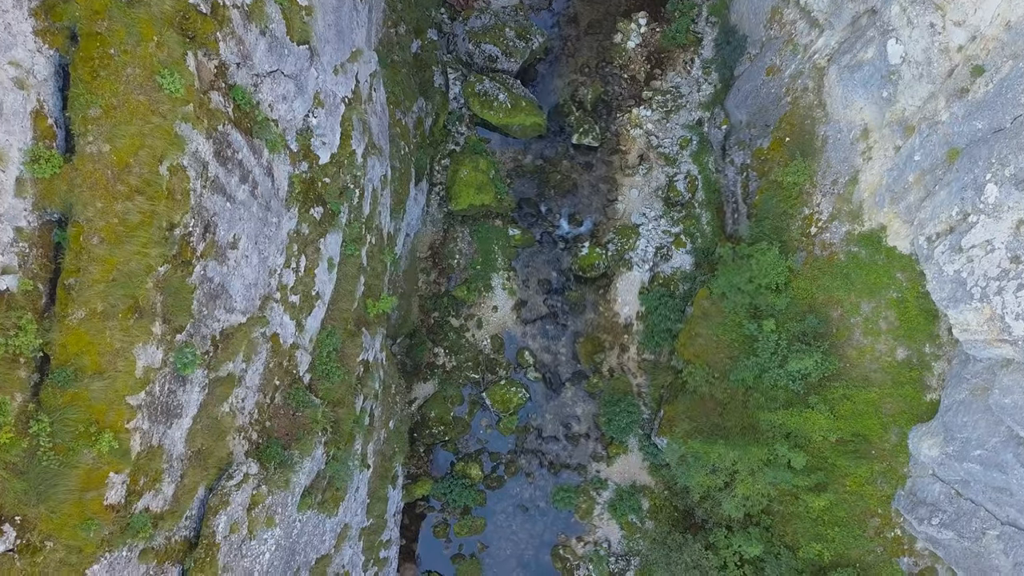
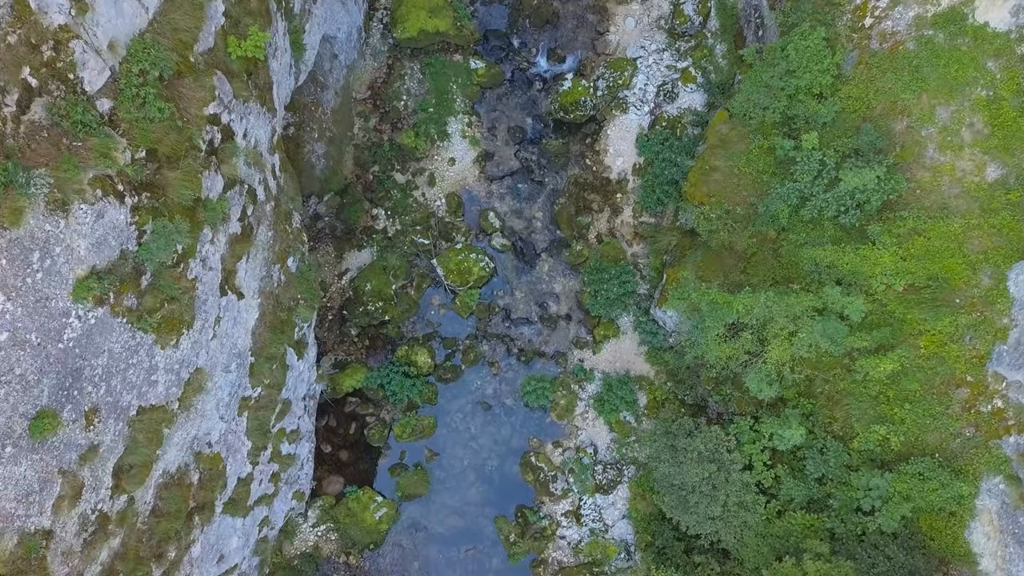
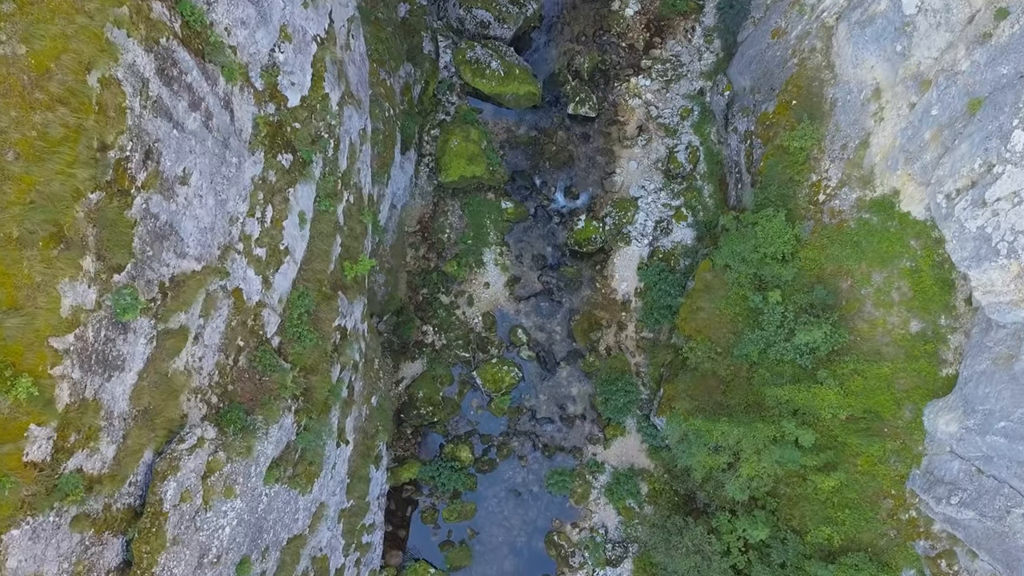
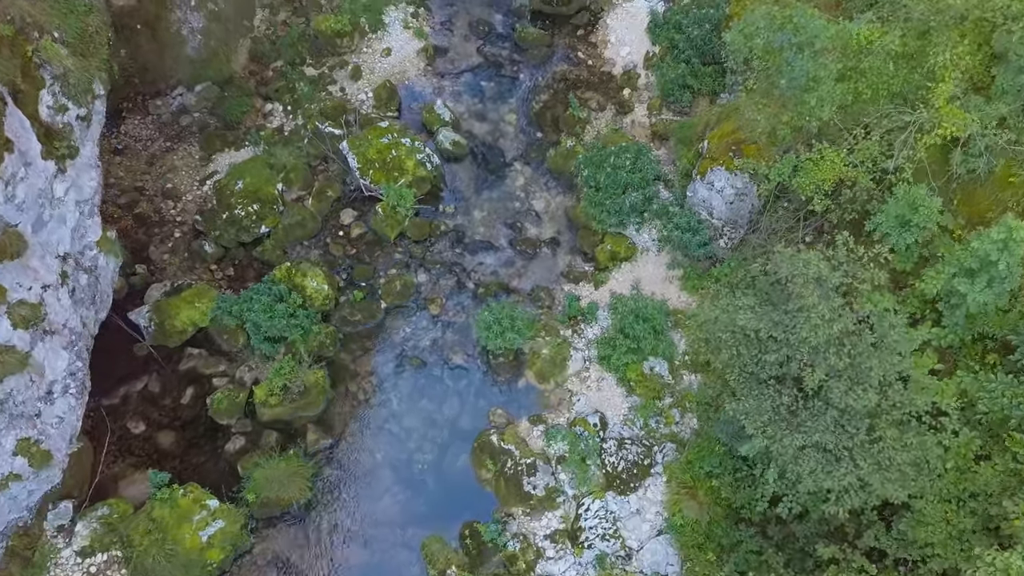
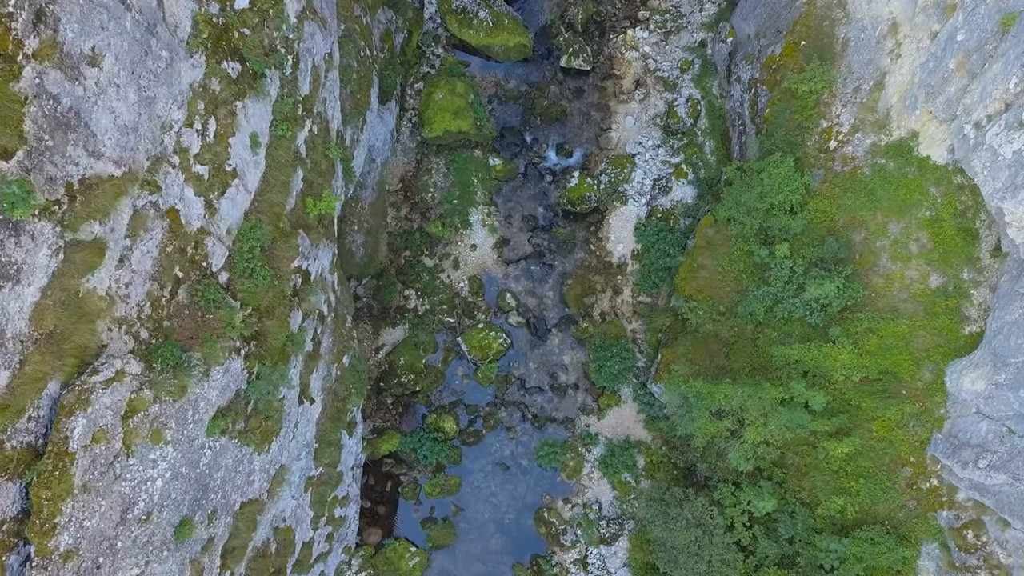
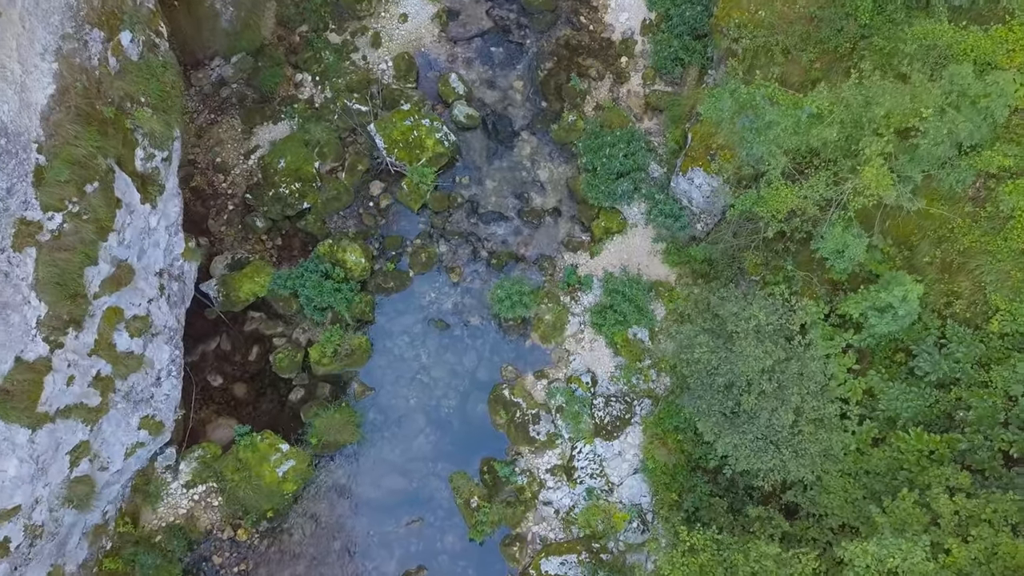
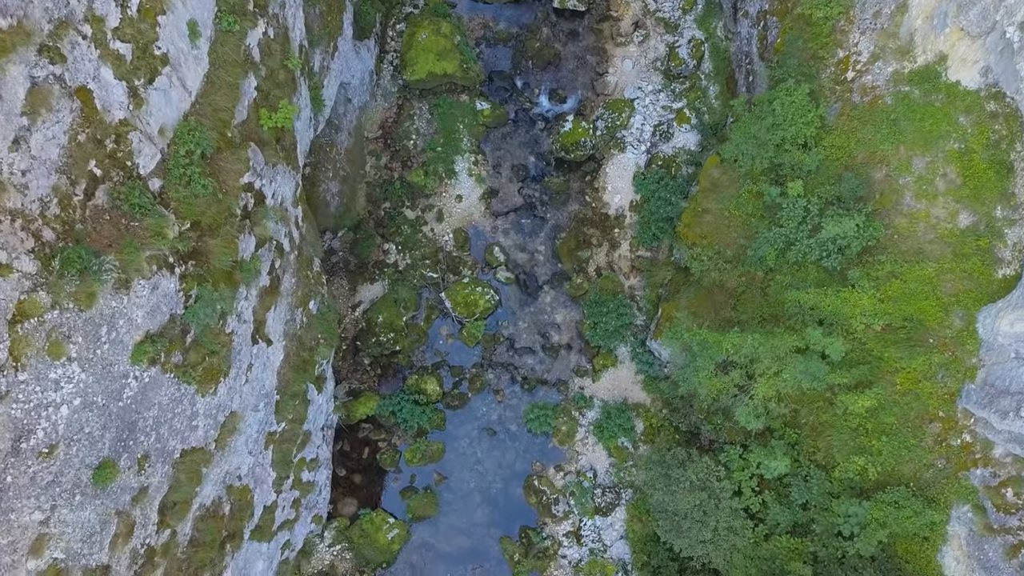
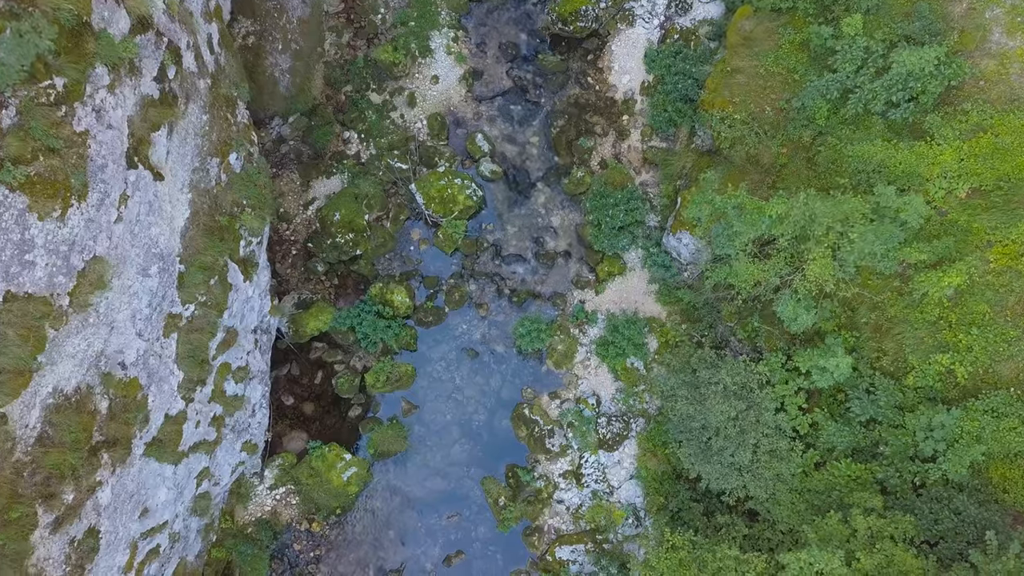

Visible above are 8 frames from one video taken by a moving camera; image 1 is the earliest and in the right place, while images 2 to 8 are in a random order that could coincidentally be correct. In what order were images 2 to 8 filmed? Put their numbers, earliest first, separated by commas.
3, 5, 7, 2, 8, 6, 4
